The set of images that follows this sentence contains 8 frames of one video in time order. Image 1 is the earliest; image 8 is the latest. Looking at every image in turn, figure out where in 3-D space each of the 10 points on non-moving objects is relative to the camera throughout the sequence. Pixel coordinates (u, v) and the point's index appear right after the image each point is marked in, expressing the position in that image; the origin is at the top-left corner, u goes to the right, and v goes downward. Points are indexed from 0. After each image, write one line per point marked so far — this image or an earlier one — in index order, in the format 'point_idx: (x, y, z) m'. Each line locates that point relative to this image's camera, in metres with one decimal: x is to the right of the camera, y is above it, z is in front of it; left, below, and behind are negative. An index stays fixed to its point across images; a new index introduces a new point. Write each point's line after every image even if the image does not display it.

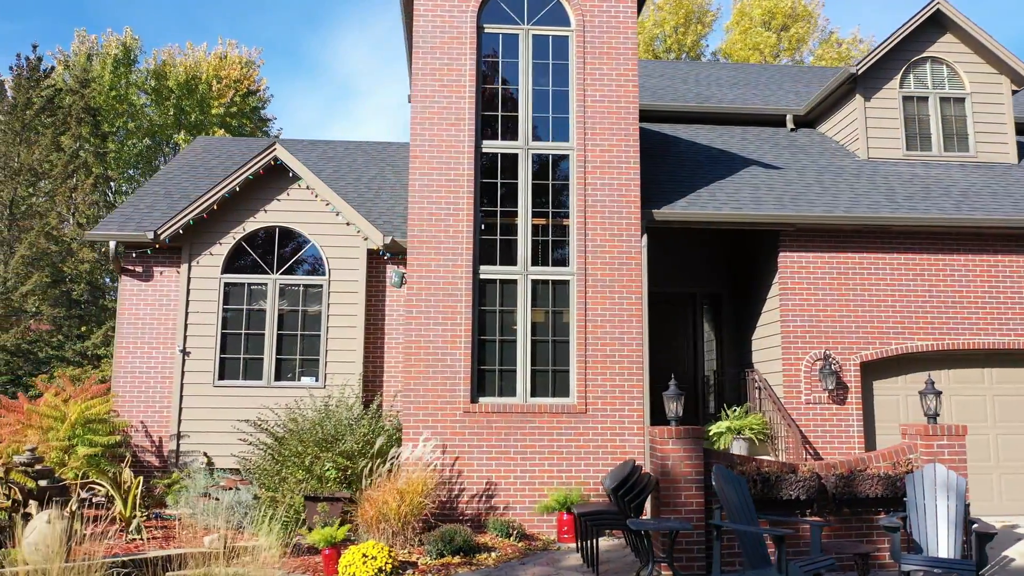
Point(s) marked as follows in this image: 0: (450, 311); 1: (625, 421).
0: (-0.7, -0.3, +9.5) m
1: (+1.3, -1.5, +9.4) m
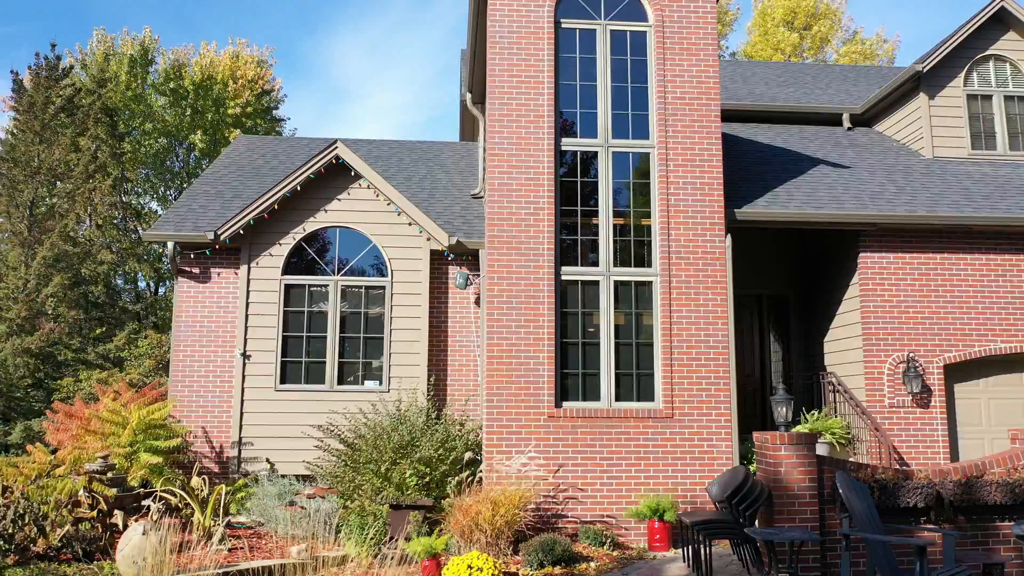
0: (+0.2, -0.3, +9.2) m
1: (+2.2, -1.5, +9.2) m
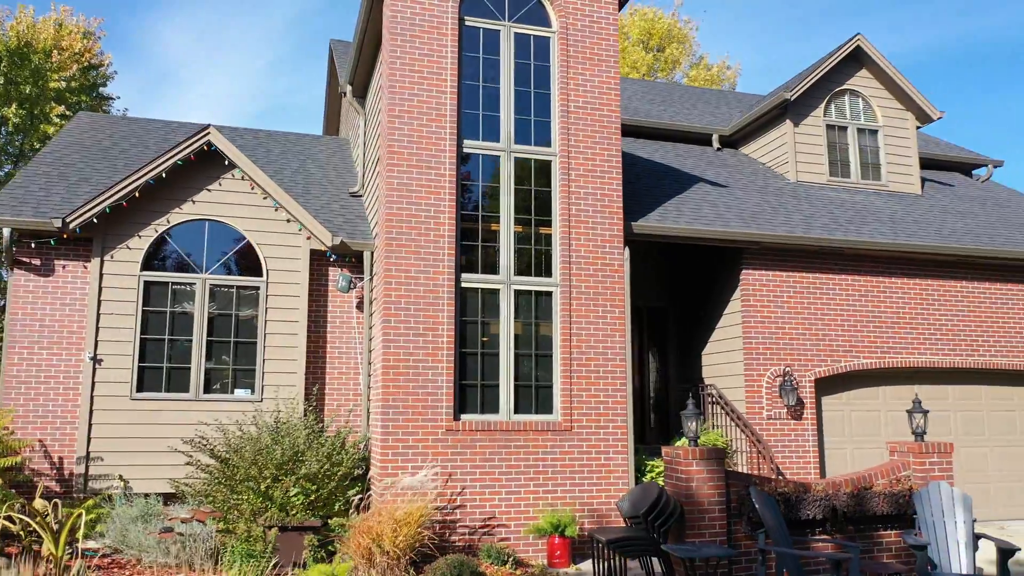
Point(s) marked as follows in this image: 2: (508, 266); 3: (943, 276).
0: (-0.8, -0.4, +8.8) m
1: (+1.1, -1.7, +9.1) m
2: (0.0, +0.2, +9.3) m
3: (+6.0, +0.2, +11.6) m
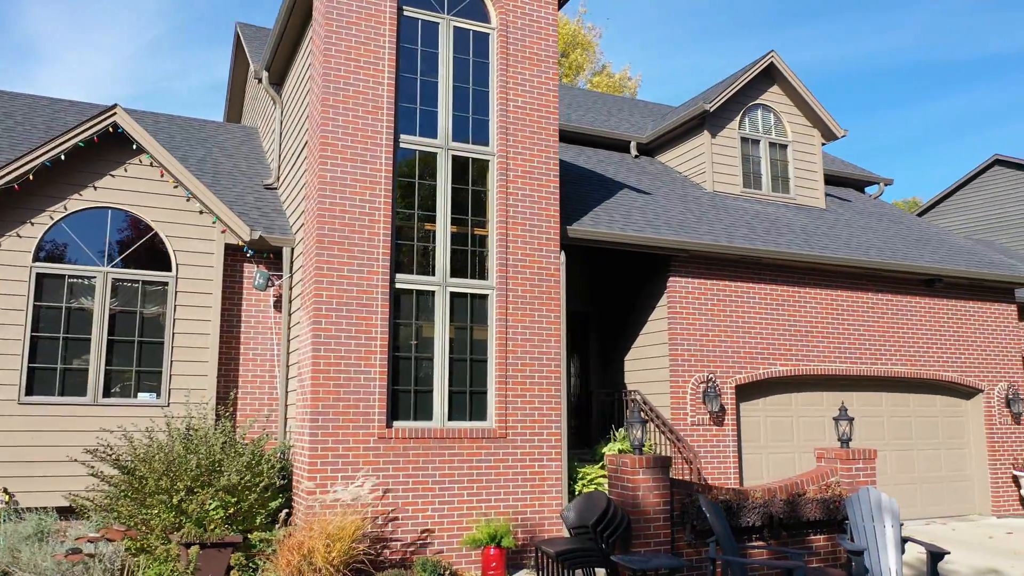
0: (-1.5, -0.4, +8.4) m
1: (+0.3, -1.7, +9.0) m
2: (-0.7, +0.2, +9.0) m
3: (+4.9, 0.0, +12.1) m
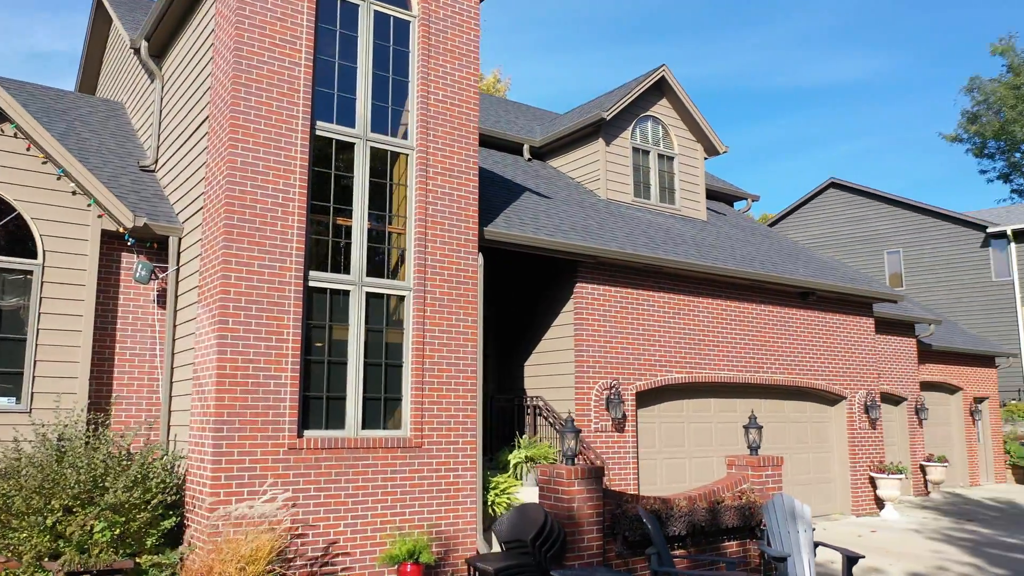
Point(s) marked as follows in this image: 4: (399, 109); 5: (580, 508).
0: (-2.2, -0.3, +7.7) m
1: (-0.6, -1.7, +8.6) m
2: (-1.5, +0.2, +8.4) m
3: (+3.4, -0.2, +12.6) m
4: (-1.2, +1.9, +9.0) m
5: (+0.6, -1.9, +7.1) m
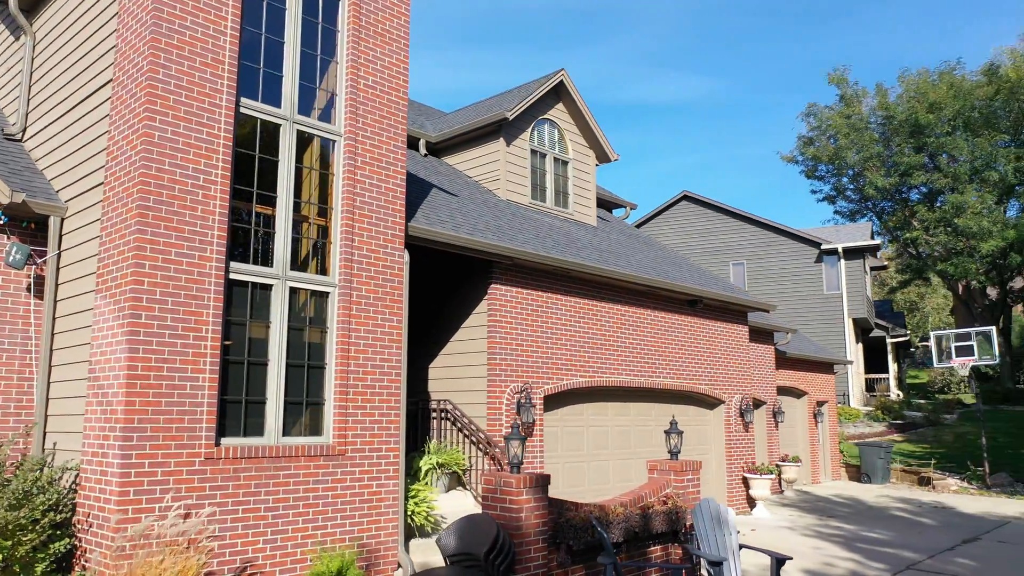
0: (-2.6, -0.3, +6.9) m
1: (-1.3, -1.7, +8.1) m
2: (-2.1, +0.3, +7.7) m
3: (+1.9, -0.3, +12.8) m
4: (-1.9, +2.0, +8.3) m
5: (+0.1, -1.9, +6.9) m
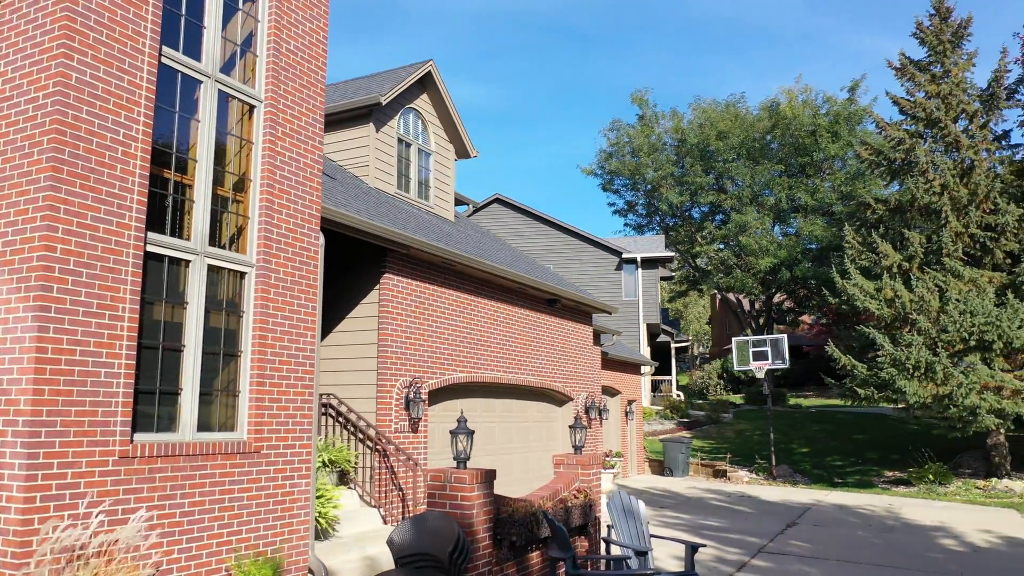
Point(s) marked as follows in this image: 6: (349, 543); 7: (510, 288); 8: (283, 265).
0: (-2.9, -0.1, +6.0) m
1: (-2.0, -1.6, +7.5) m
2: (-2.6, +0.5, +6.9) m
3: (-0.1, -0.2, +12.9) m
4: (-2.4, +2.2, +7.6) m
5: (-0.3, -1.8, +6.7) m
6: (-1.7, -2.6, +8.4) m
7: (0.0, 0.0, +12.9) m
8: (-2.1, +0.2, +7.6) m
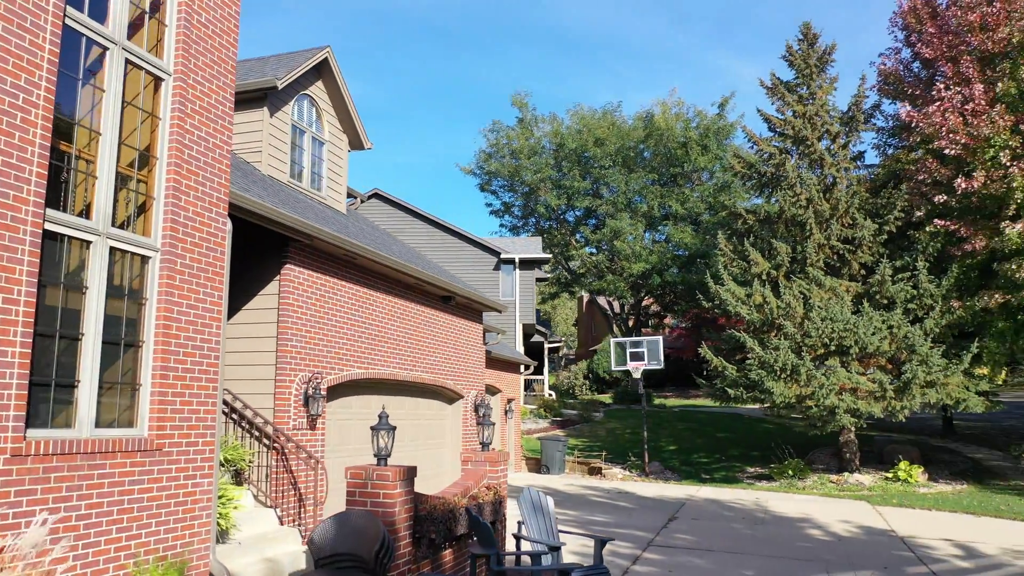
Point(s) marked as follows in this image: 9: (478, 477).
0: (-3.3, +0.1, +5.4) m
1: (-2.7, -1.5, +7.1) m
2: (-3.1, +0.6, +6.3) m
3: (-1.7, -0.1, +12.6) m
4: (-3.0, +2.3, +7.0) m
5: (-0.9, -1.8, +6.5) m
6: (-2.6, -2.5, +8.0) m
7: (-1.6, +0.1, +12.7) m
8: (-2.8, +0.3, +7.1) m
9: (-0.4, -2.0, +8.6) m
